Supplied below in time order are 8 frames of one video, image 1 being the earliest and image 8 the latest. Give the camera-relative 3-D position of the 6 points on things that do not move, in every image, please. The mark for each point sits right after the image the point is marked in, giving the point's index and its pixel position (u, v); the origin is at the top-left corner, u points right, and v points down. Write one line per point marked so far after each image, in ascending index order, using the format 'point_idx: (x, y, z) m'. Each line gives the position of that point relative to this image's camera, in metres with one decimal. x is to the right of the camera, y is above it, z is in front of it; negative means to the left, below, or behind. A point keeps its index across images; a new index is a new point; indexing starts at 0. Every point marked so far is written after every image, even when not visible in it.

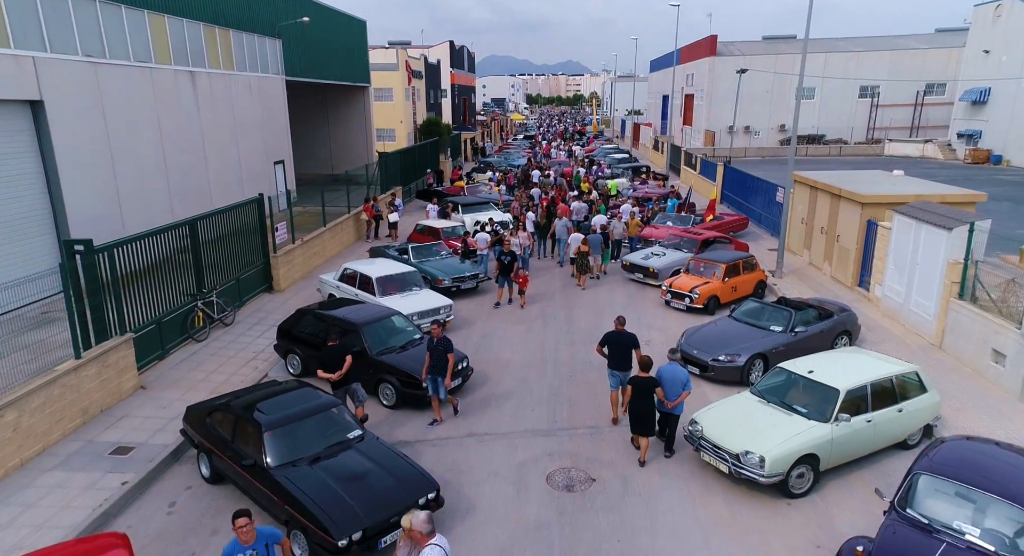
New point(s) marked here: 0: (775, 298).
0: (+5.9, -0.5, +15.1) m
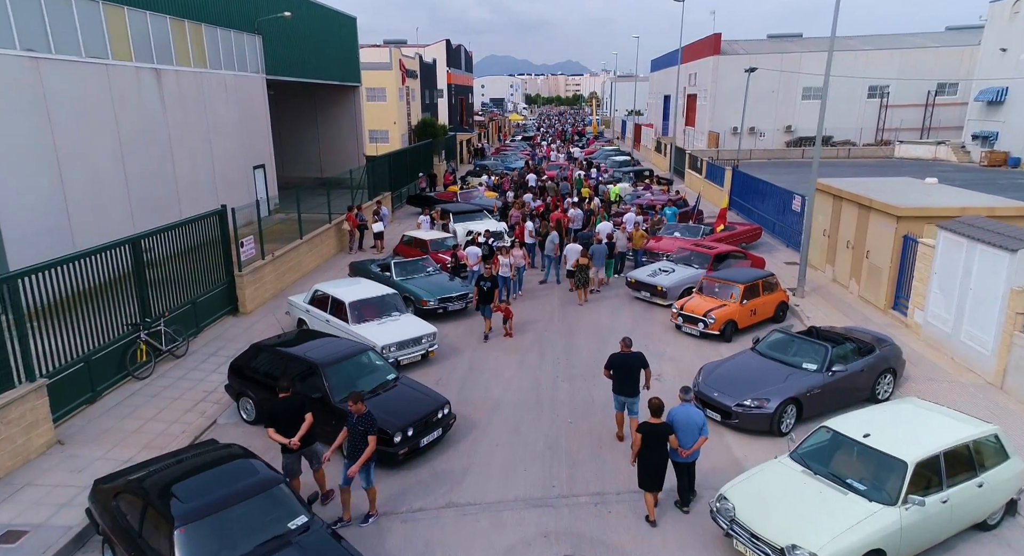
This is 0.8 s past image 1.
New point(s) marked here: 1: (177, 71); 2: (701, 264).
0: (+5.8, -0.9, +13.5) m
1: (-9.3, +5.7, +18.7) m
2: (+4.4, +0.3, +15.7) m
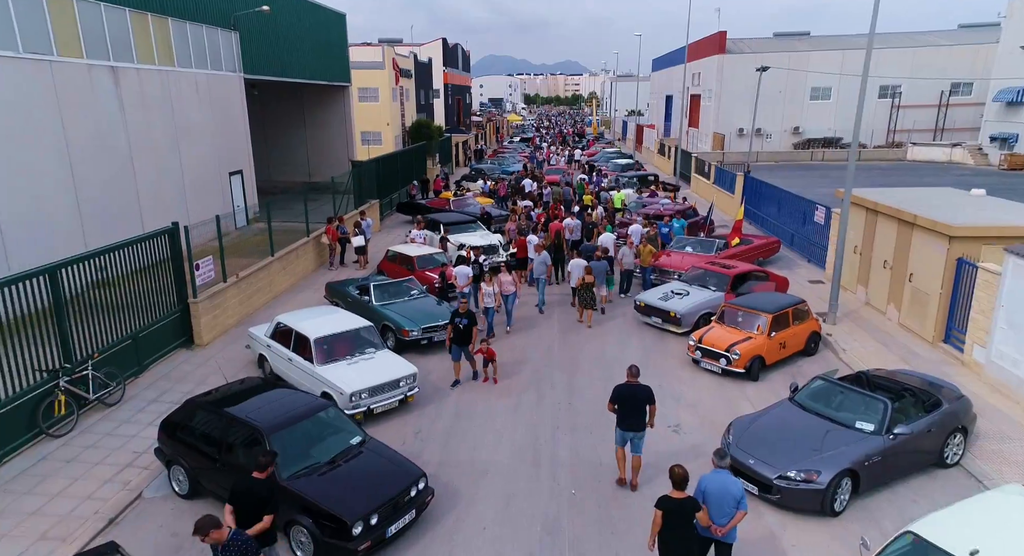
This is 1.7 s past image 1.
0: (+5.7, -1.4, +11.8) m
1: (-9.5, +5.3, +17.0) m
2: (+4.3, -0.2, +14.0) m
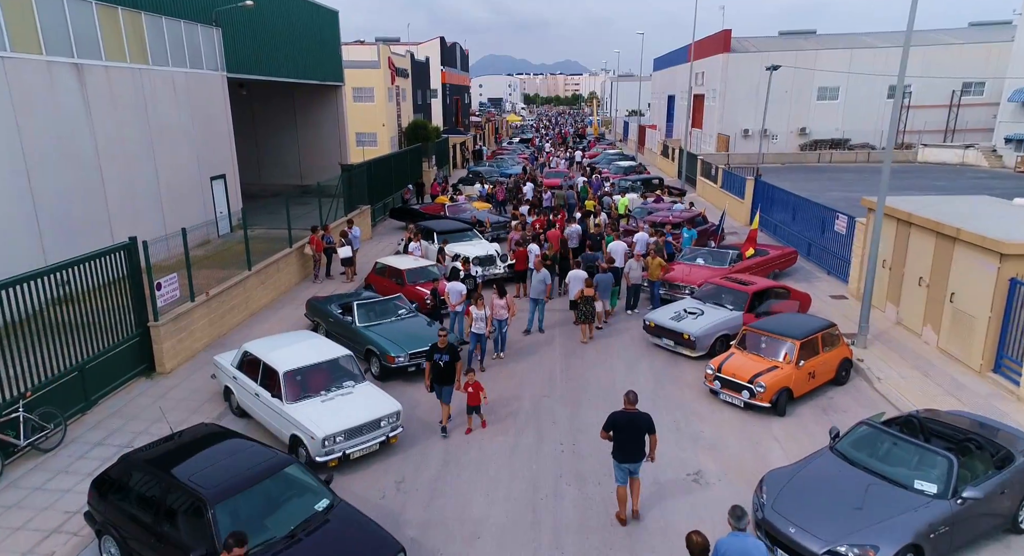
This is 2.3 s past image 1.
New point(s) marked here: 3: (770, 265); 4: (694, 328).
0: (+5.6, -1.7, +10.6) m
1: (-9.5, +4.9, +15.7) m
2: (+4.2, -0.5, +12.8) m
3: (+6.4, +0.3, +16.6) m
4: (+3.3, -0.9, +12.0) m
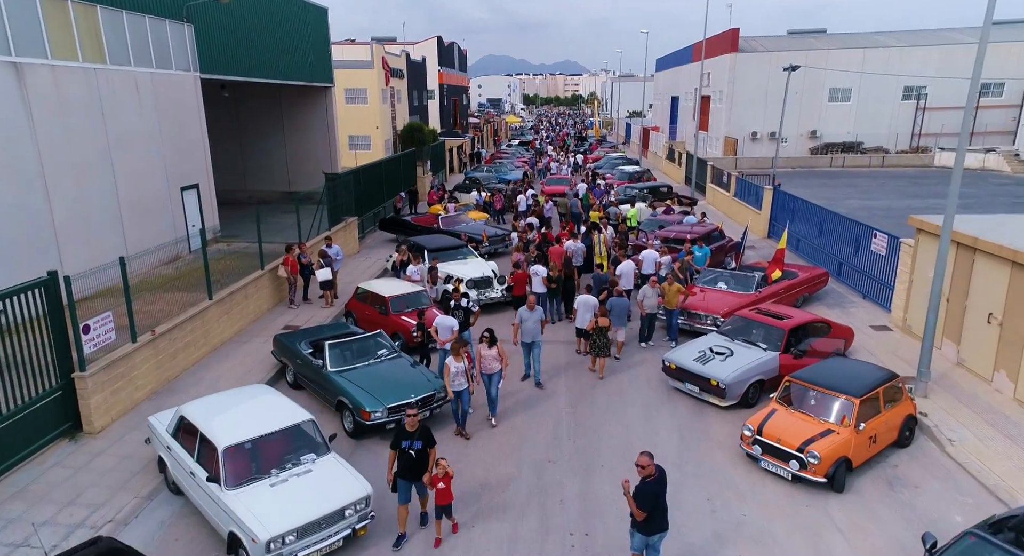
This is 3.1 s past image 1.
0: (+5.6, -2.2, +8.8) m
1: (-9.5, +4.4, +14.0) m
2: (+4.2, -1.0, +11.0) m
3: (+6.4, -0.2, +14.8) m
4: (+3.2, -1.5, +10.3) m
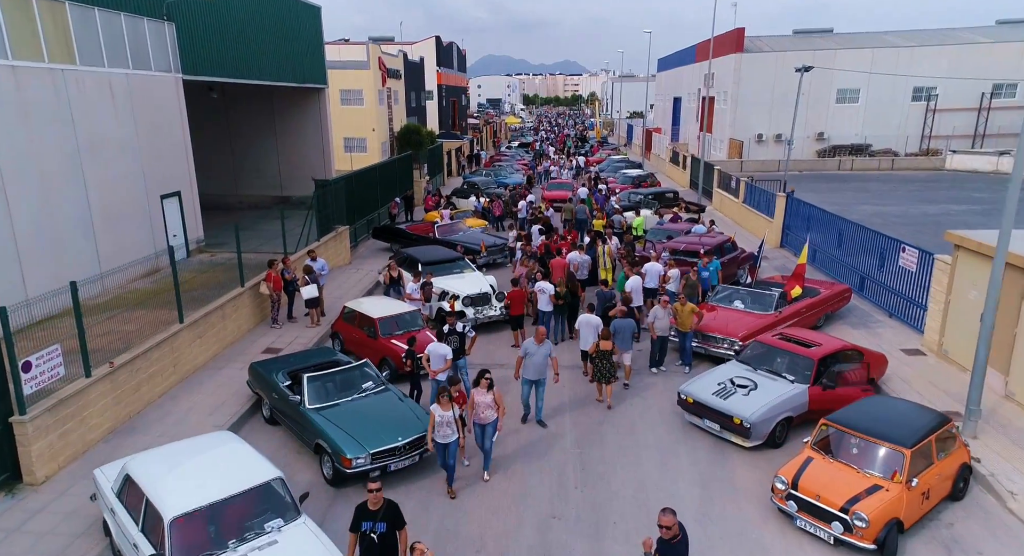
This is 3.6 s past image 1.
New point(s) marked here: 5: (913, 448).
0: (+5.6, -2.6, +7.8) m
1: (-9.6, +4.0, +12.9) m
2: (+4.2, -1.4, +9.9) m
3: (+6.4, -0.6, +13.8) m
4: (+3.2, -1.8, +9.2) m
5: (+4.4, -1.8, +7.3) m
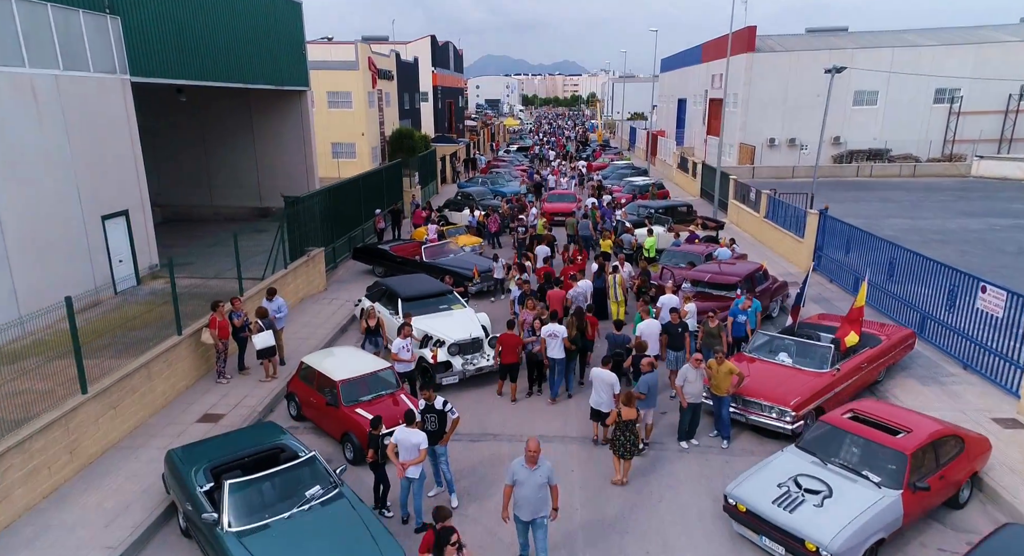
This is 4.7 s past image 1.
0: (+5.5, -3.3, +5.3) m
1: (-9.6, +3.2, +10.4) m
2: (+4.1, -2.1, +7.5) m
3: (+6.3, -1.3, +11.3) m
4: (+3.2, -2.6, +6.8) m
5: (+4.3, -2.6, +4.9) m
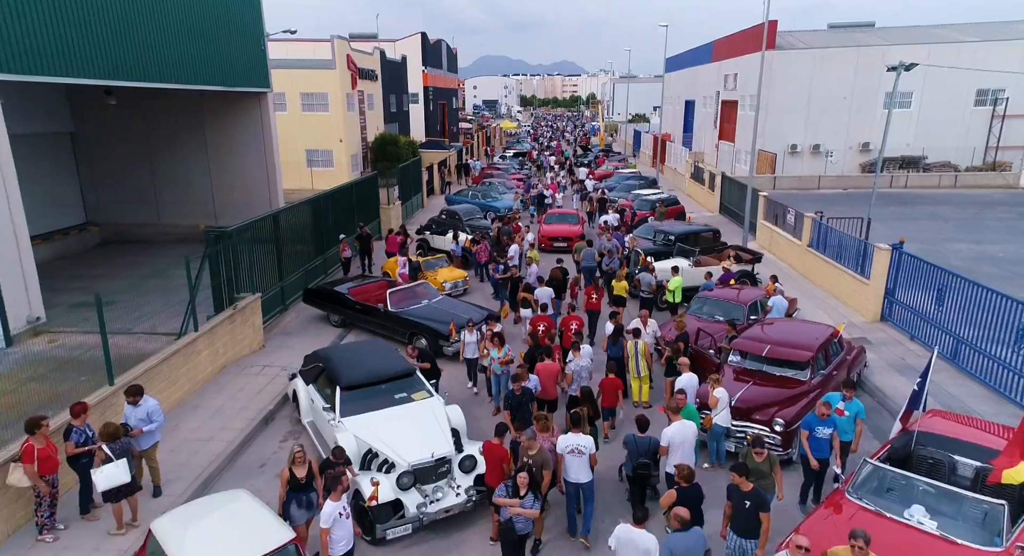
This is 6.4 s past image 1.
0: (+5.3, -4.5, +1.4) m
1: (-9.9, +2.1, +6.4) m
2: (+3.9, -3.3, +3.5) m
3: (+6.1, -2.5, +7.4) m
4: (+2.9, -3.7, +2.8) m
5: (+4.1, -3.7, +0.9) m
